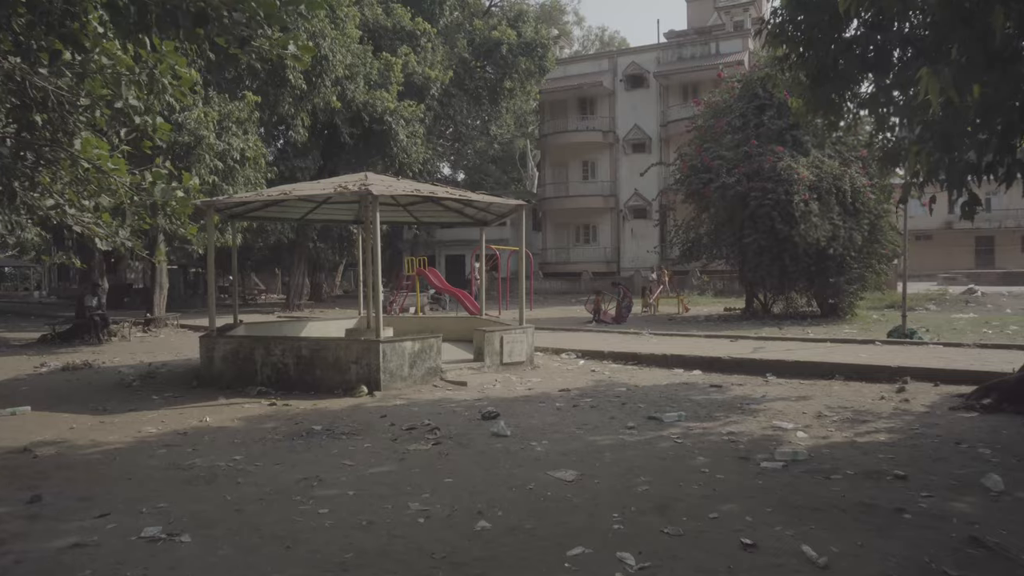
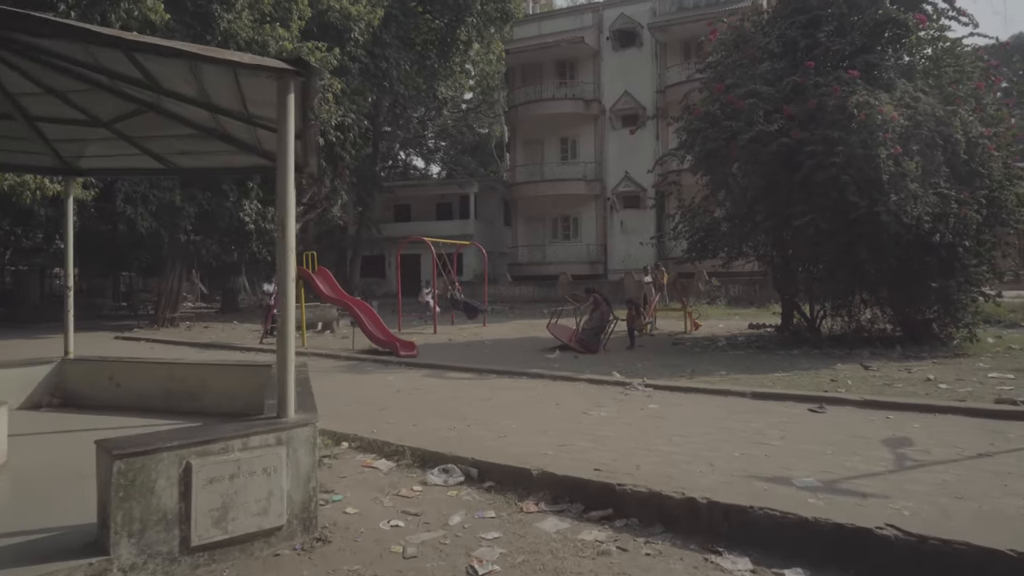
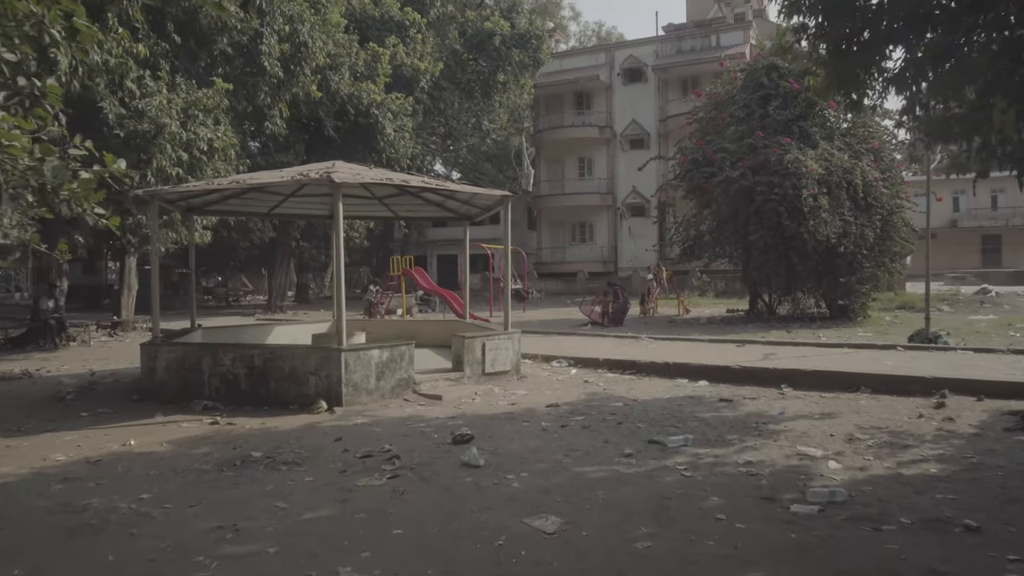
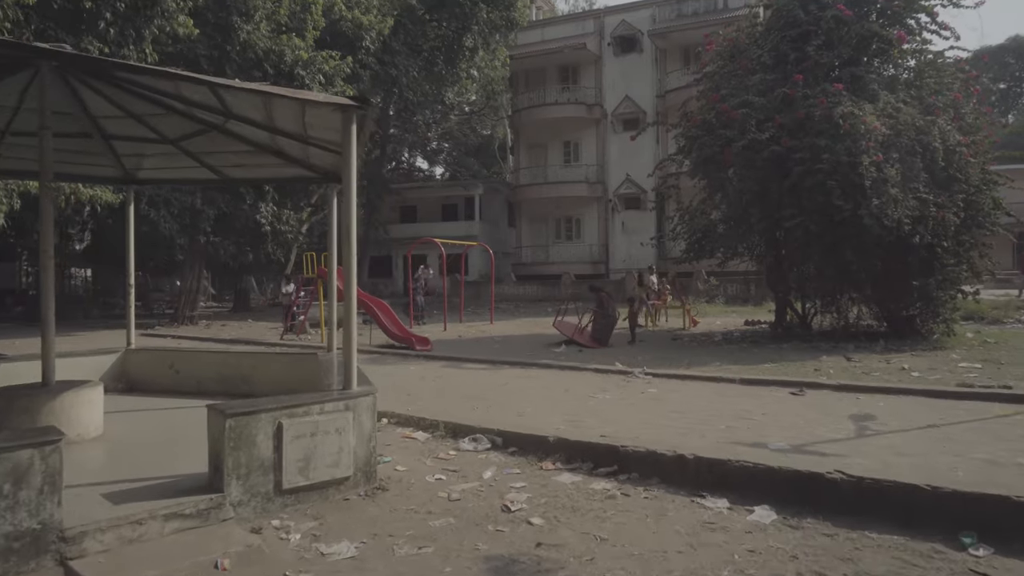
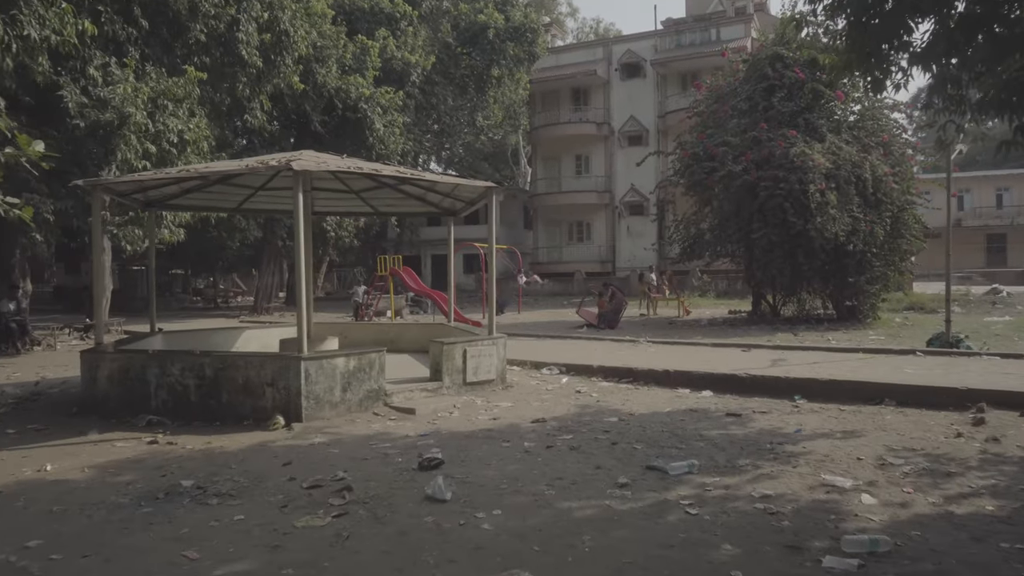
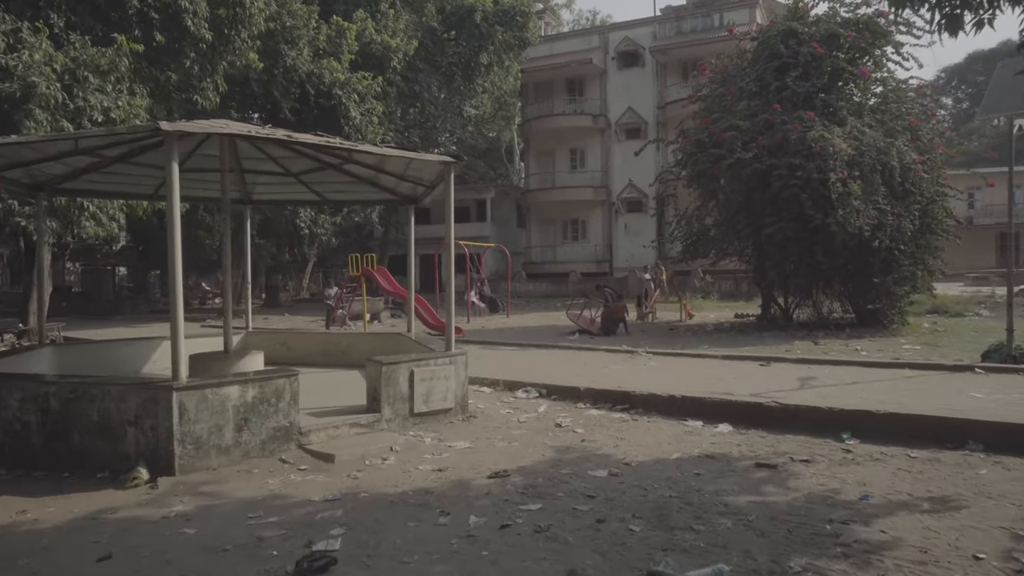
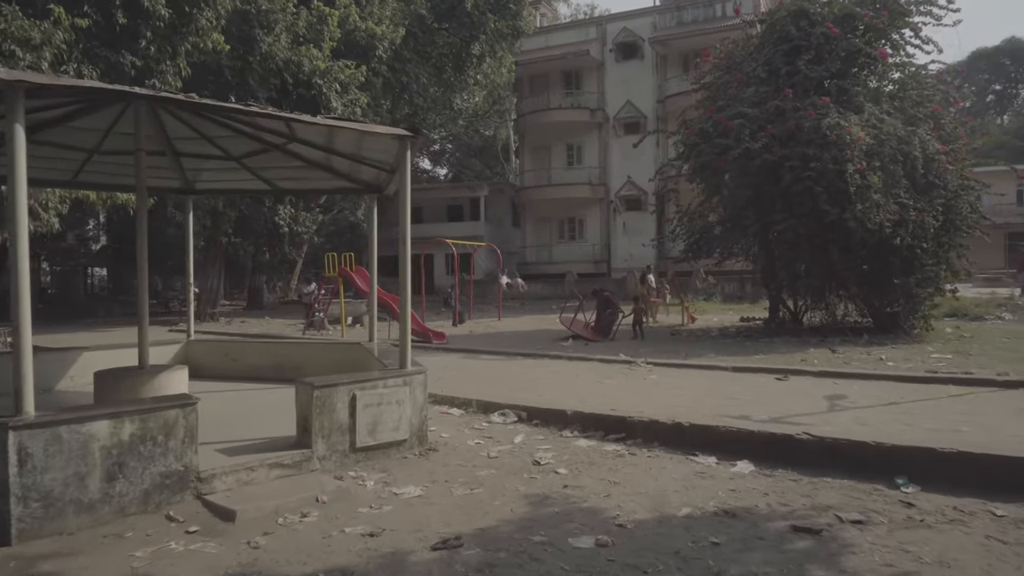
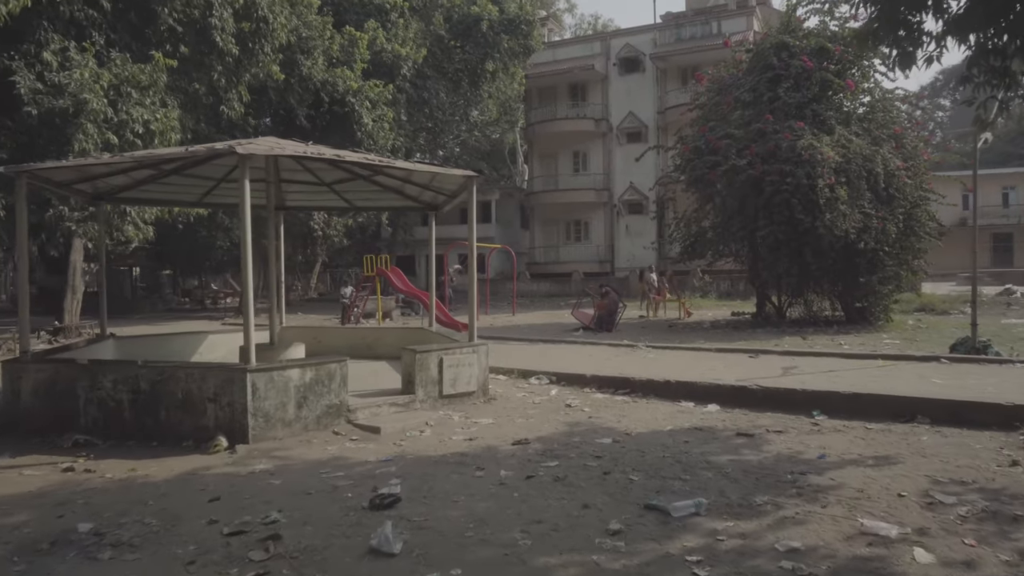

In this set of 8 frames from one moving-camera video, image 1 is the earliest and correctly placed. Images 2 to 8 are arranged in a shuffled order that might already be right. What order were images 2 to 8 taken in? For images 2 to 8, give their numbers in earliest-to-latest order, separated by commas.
3, 5, 8, 6, 7, 4, 2
